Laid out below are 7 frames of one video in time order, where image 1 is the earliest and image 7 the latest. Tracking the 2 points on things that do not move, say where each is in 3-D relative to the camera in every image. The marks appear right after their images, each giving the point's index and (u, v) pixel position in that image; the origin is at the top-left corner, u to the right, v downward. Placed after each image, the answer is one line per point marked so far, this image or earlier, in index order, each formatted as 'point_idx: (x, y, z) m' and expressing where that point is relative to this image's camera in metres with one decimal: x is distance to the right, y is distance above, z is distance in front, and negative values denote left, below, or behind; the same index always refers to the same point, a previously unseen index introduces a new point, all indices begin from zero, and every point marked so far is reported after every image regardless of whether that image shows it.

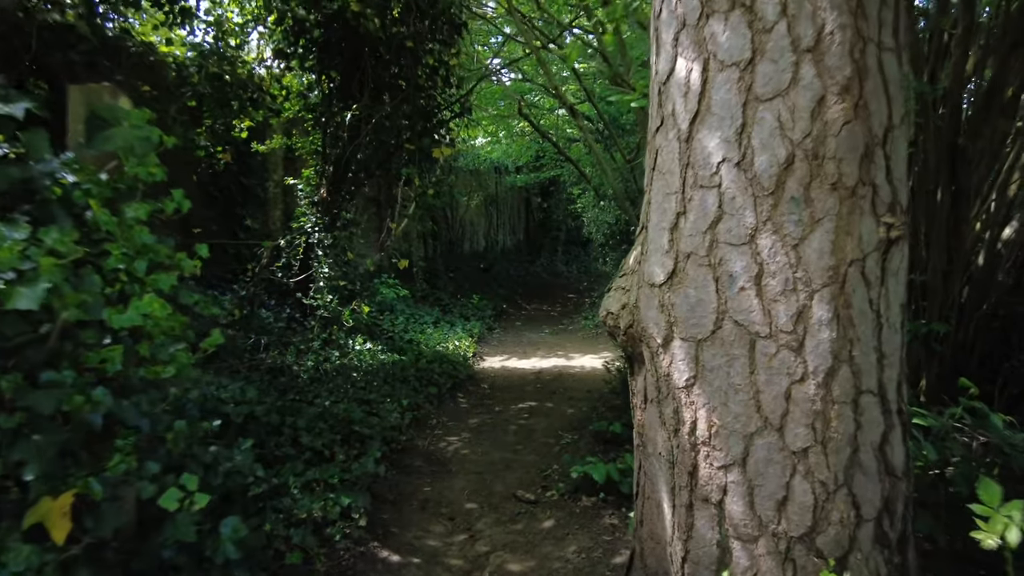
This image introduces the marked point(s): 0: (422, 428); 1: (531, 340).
0: (-0.9, -1.3, +6.1) m
1: (+0.4, -0.9, +11.0) m
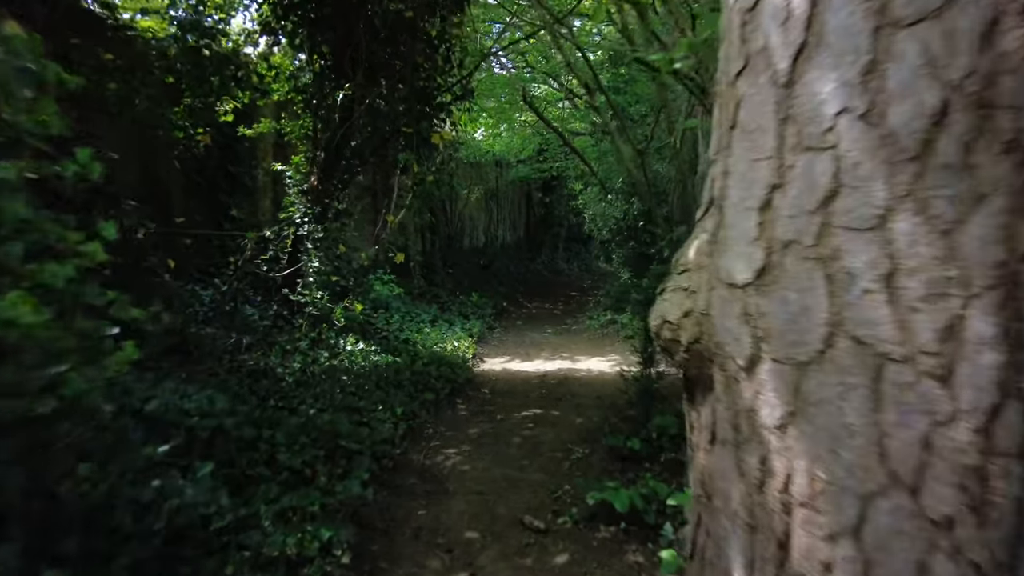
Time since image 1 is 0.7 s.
0: (-0.8, -1.3, +5.6) m
1: (+0.4, -0.8, +10.4) m
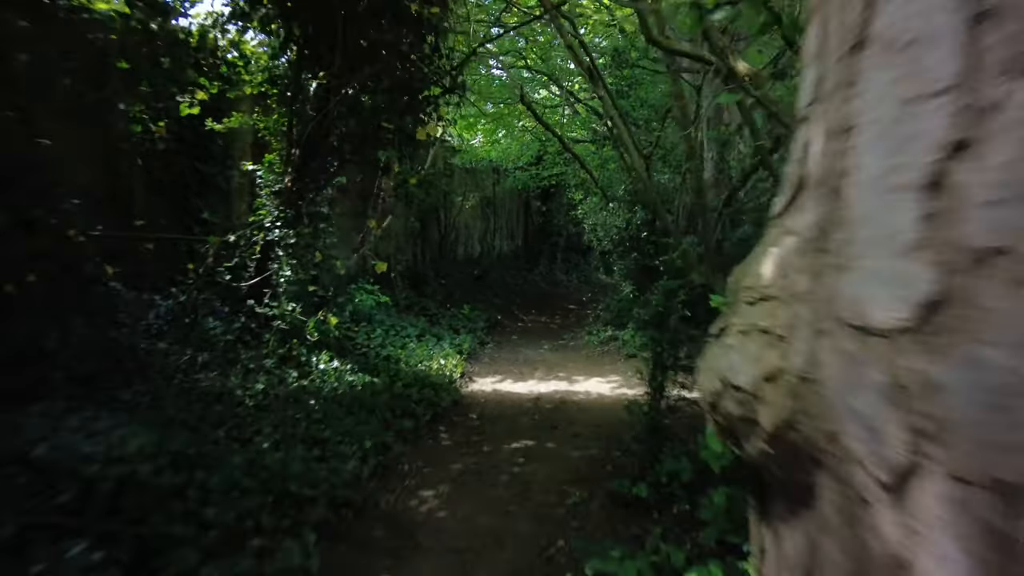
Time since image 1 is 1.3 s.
0: (-0.9, -1.4, +4.8) m
1: (+0.3, -1.0, +9.7) m
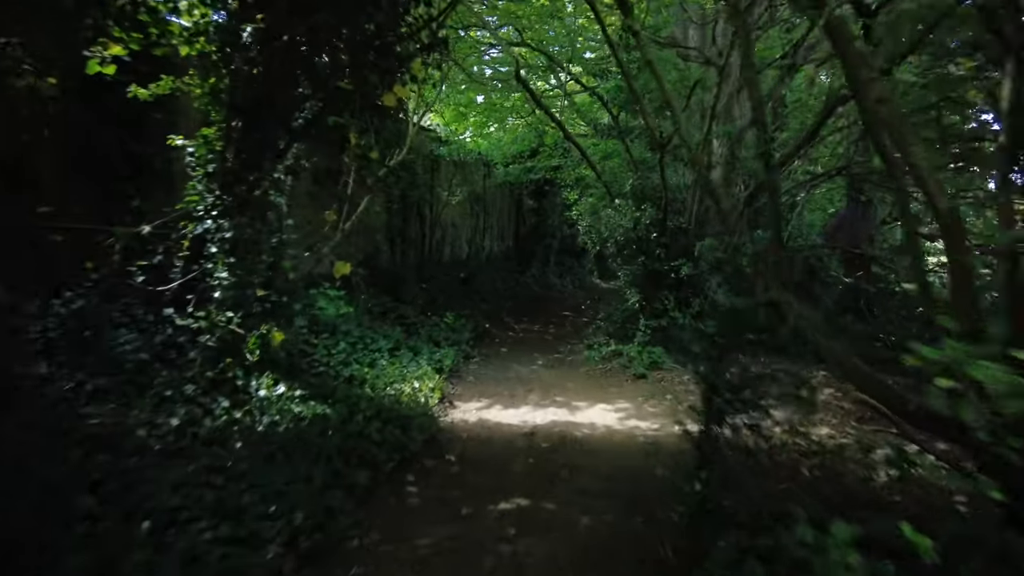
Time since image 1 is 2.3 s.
0: (-1.0, -1.5, +3.5) m
1: (+0.1, -1.1, +8.4) m
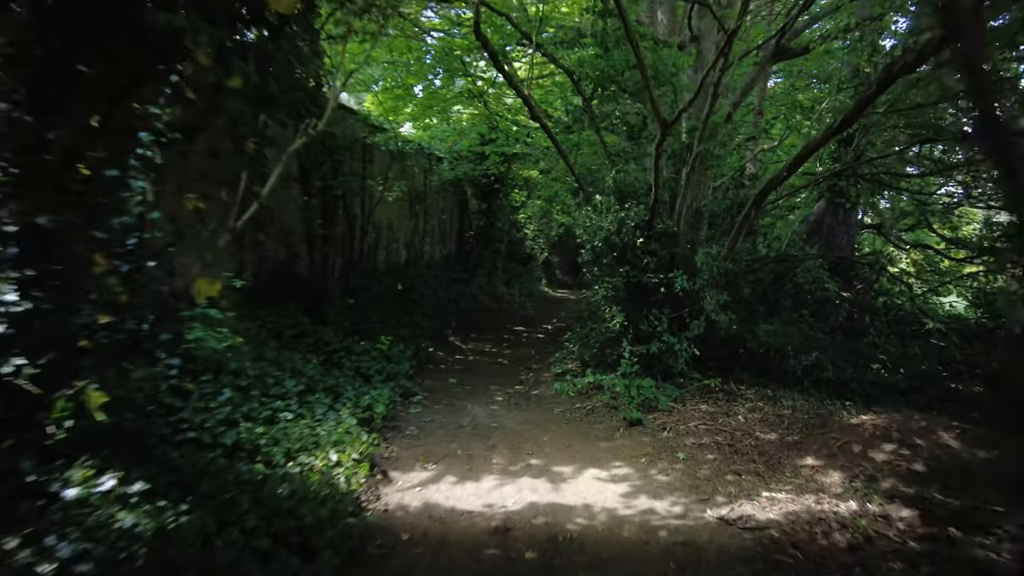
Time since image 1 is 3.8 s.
0: (-1.0, -1.6, +1.5) m
1: (-0.3, -1.3, +6.5) m
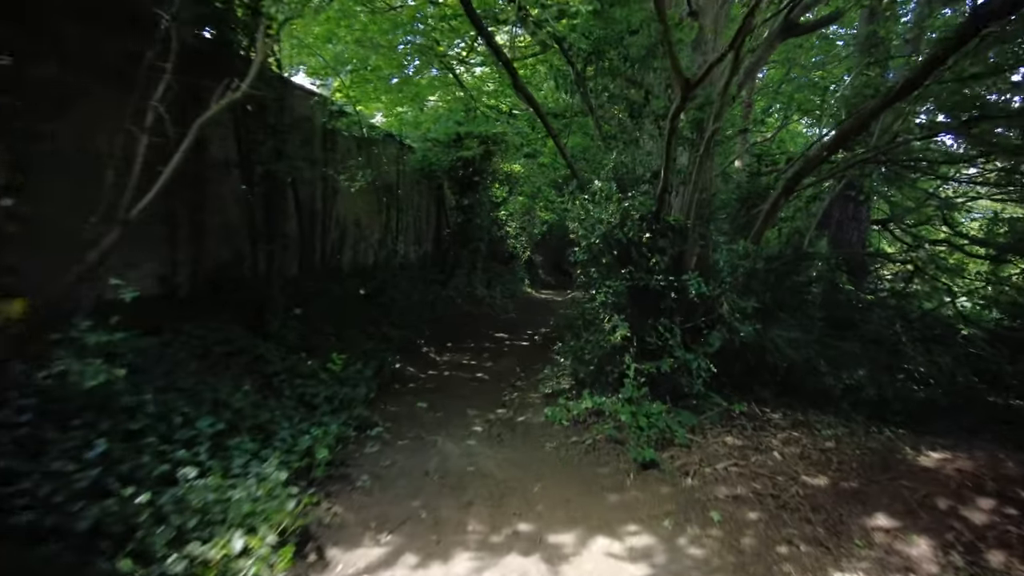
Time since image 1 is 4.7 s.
0: (-1.0, -1.7, +0.2) m
1: (-0.5, -1.4, +5.2) m
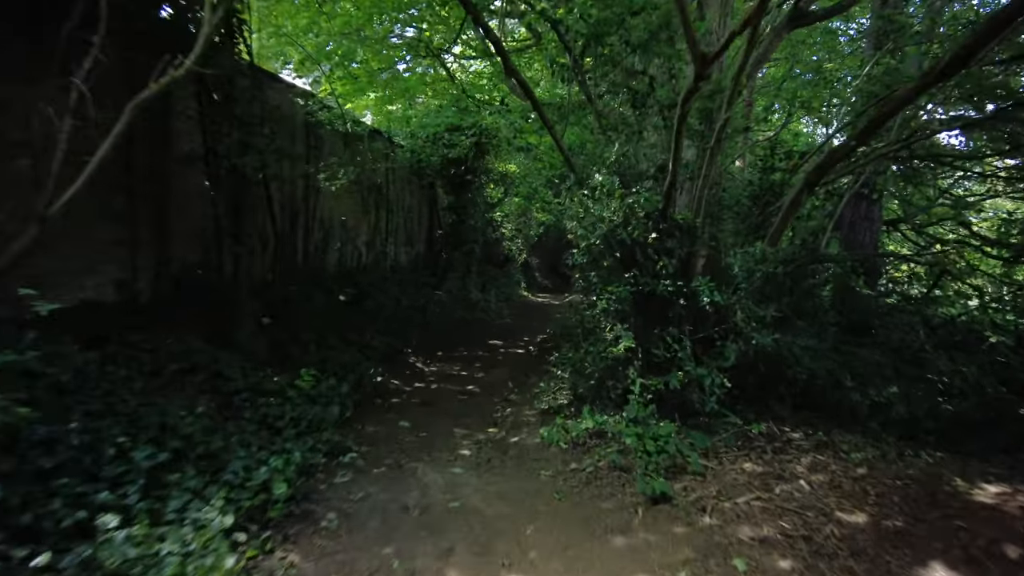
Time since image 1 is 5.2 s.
0: (-1.0, -1.7, -0.5) m
1: (-0.5, -1.4, +4.5) m
